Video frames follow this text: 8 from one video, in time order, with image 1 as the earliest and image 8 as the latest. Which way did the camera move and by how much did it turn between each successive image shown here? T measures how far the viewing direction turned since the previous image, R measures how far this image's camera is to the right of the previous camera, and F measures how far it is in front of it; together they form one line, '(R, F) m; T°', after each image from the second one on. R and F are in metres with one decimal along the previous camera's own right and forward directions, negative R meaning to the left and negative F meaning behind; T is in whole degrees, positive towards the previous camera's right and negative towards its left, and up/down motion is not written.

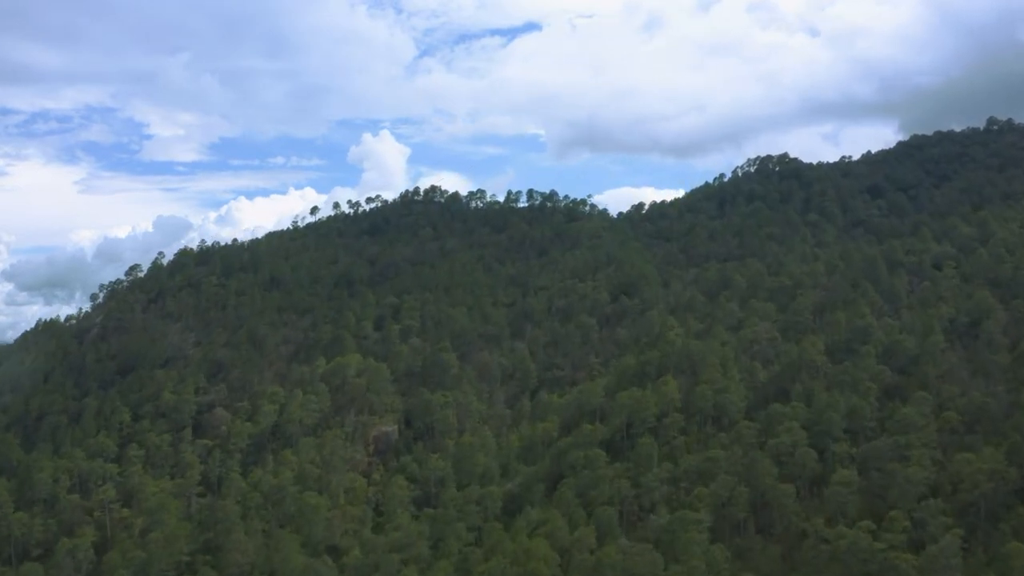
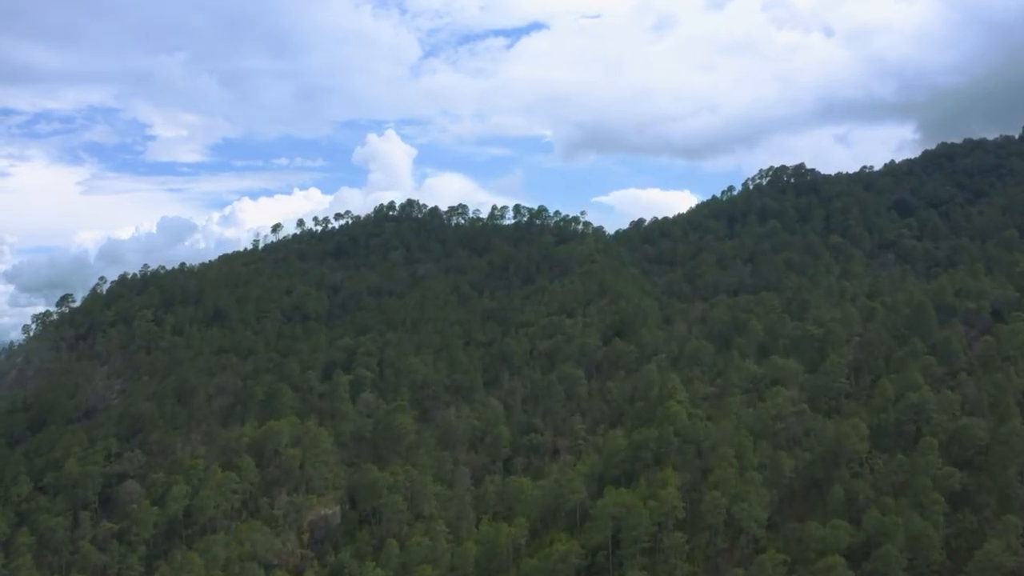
(+2.6, +14.3) m; 0°
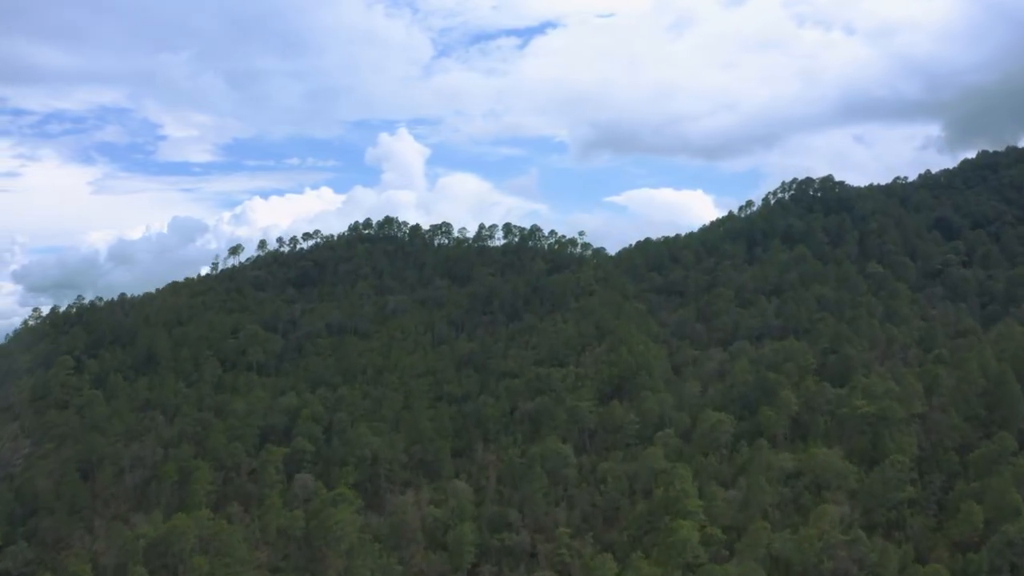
(+2.6, +14.5) m; -1°
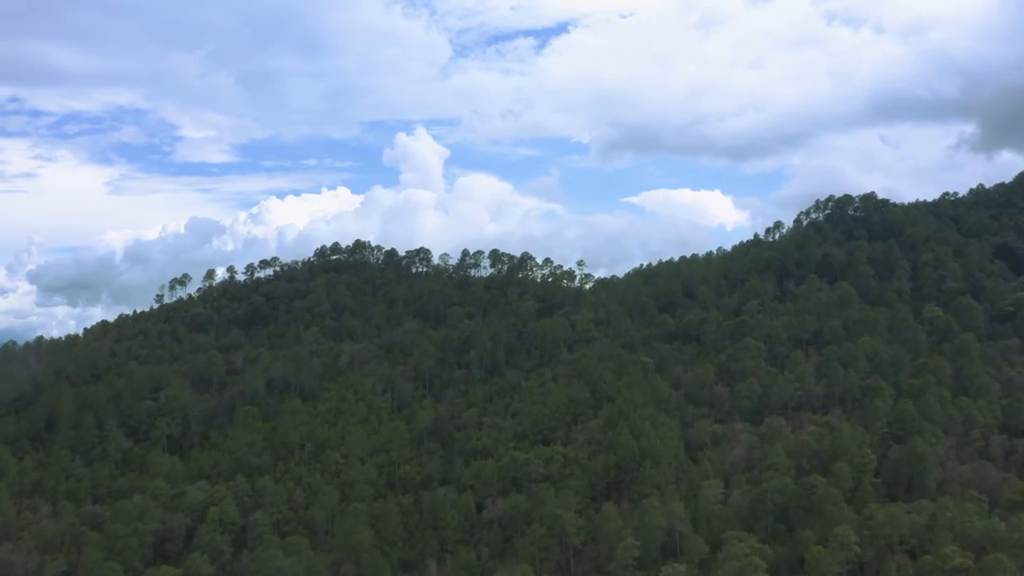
(+2.8, +15.7) m; -1°
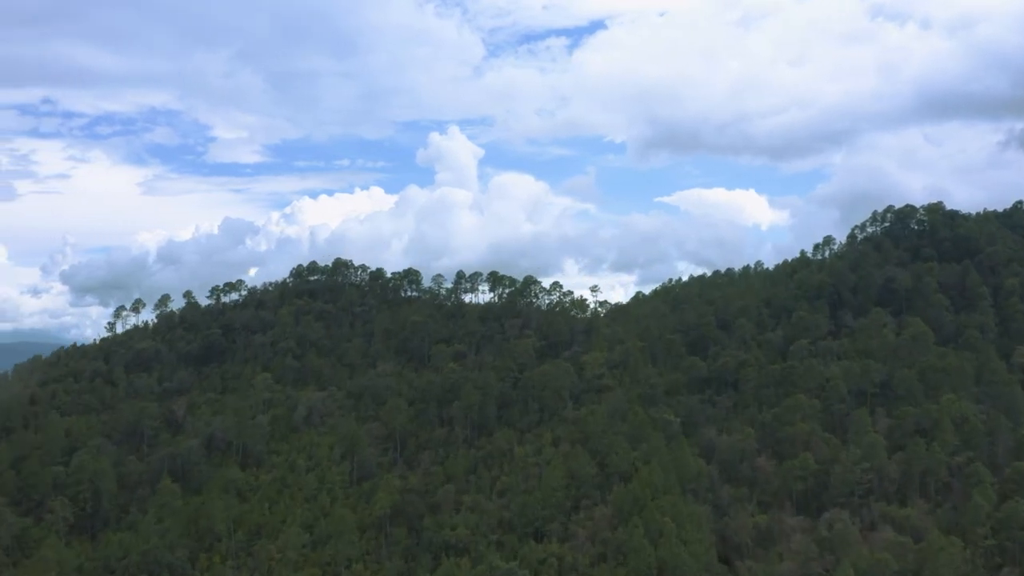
(+2.5, +13.9) m; -2°
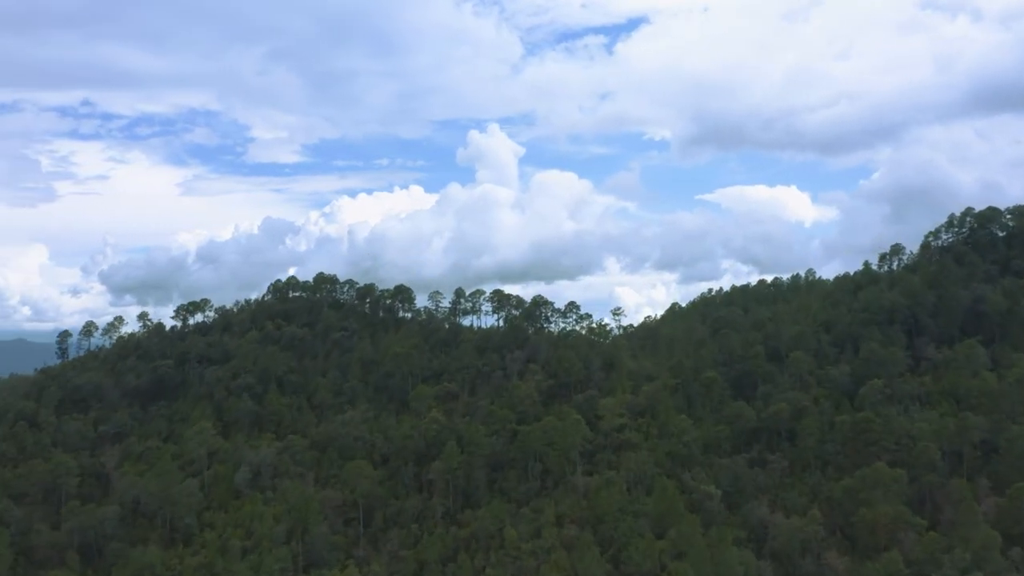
(+2.1, +12.5) m; -2°
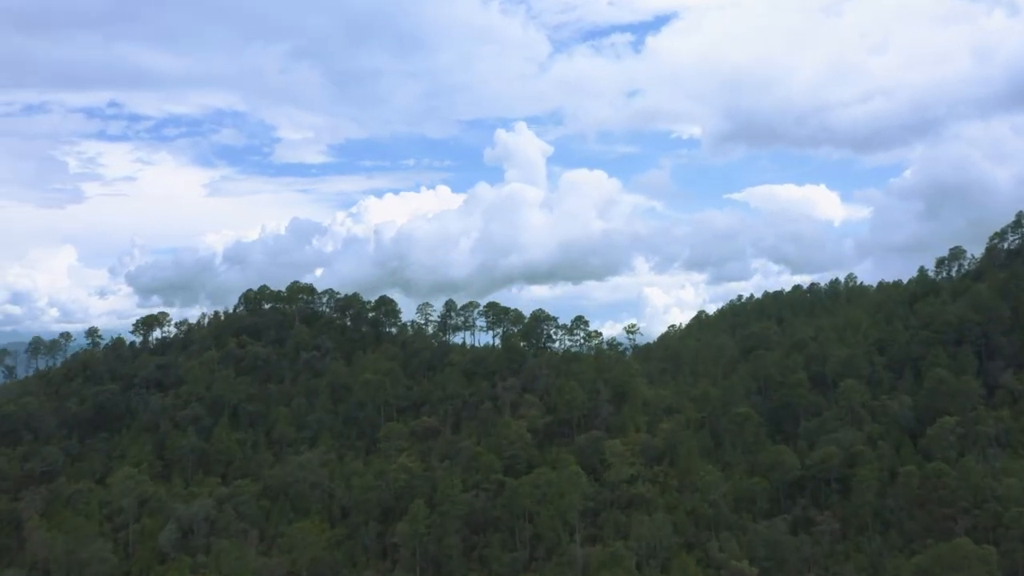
(+1.7, +9.2) m; -2°
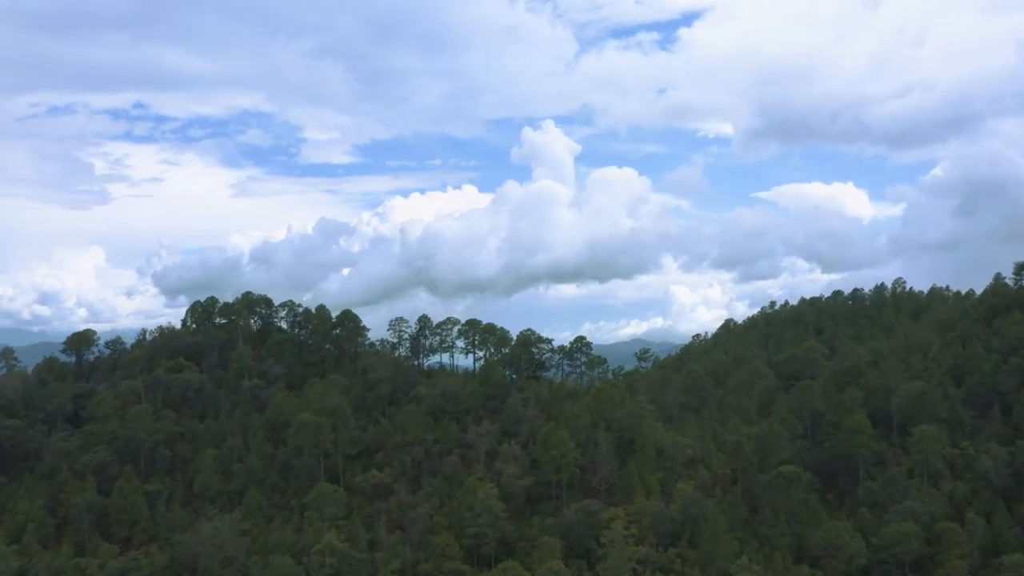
(+2.0, +10.3) m; -2°
